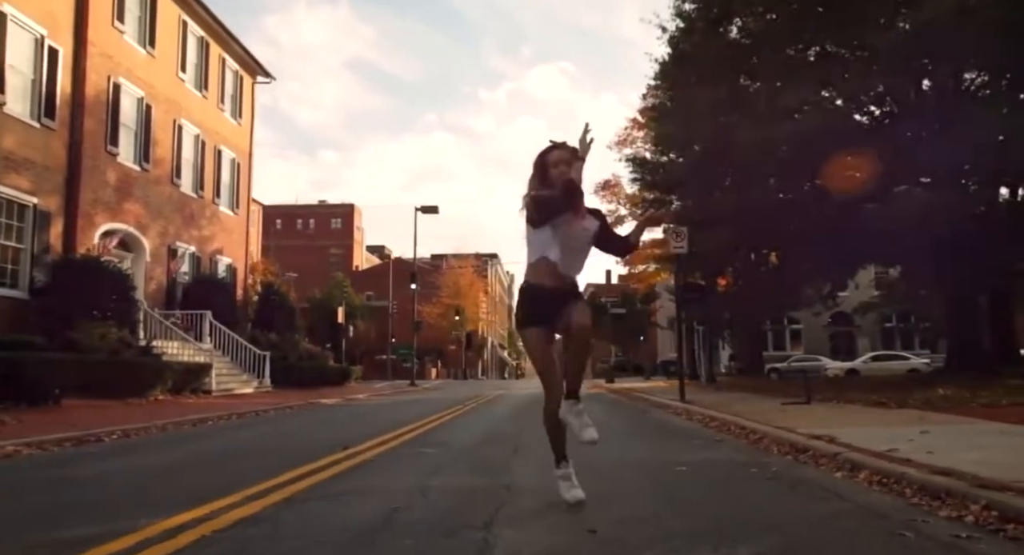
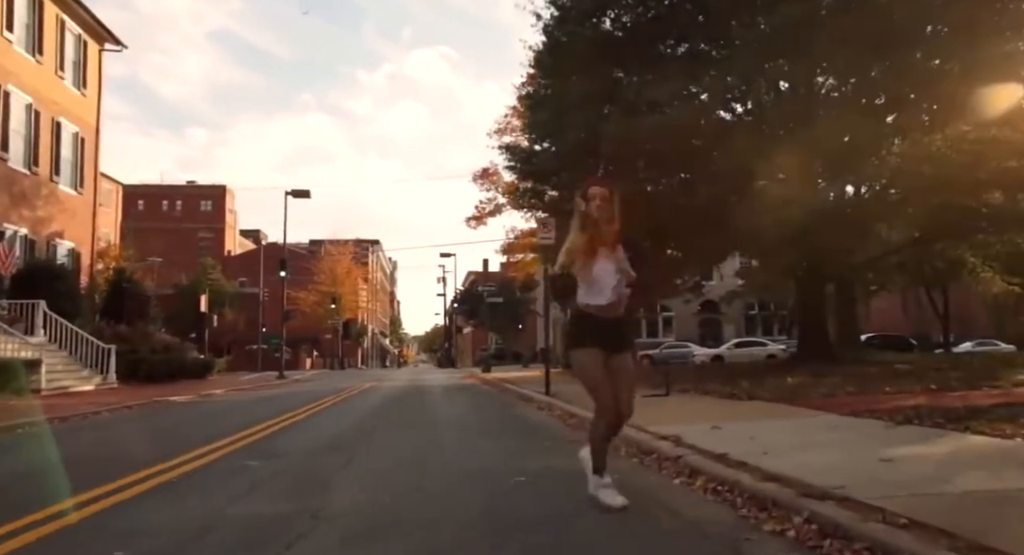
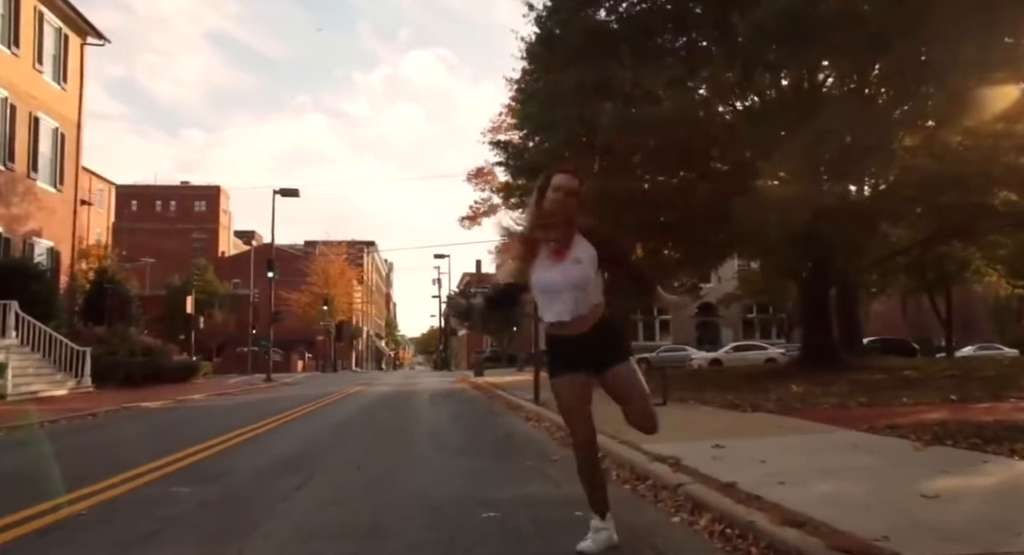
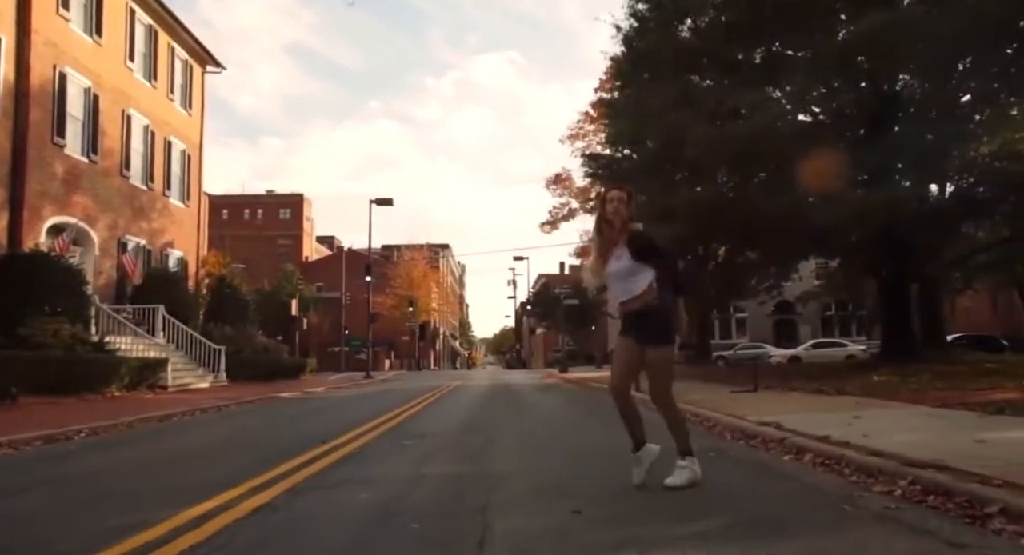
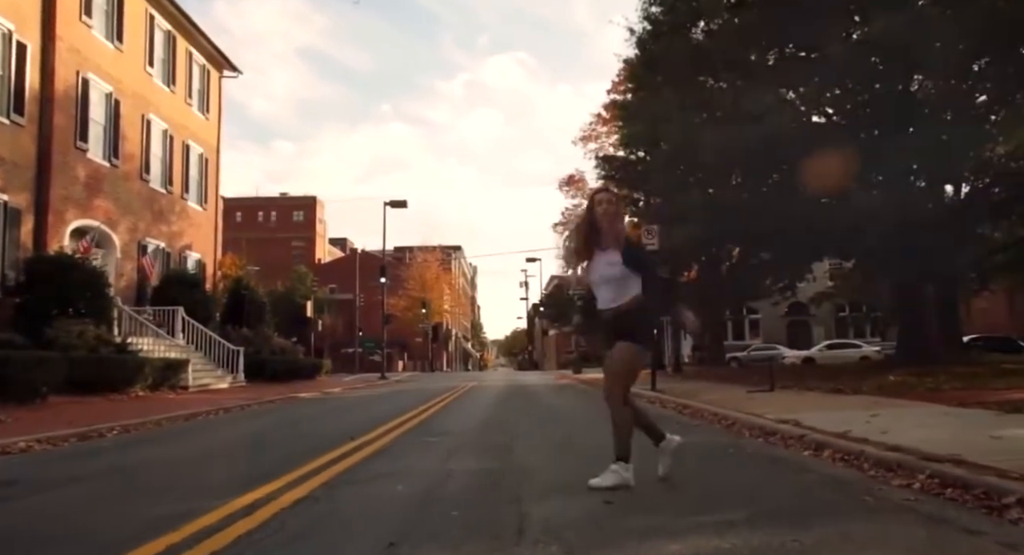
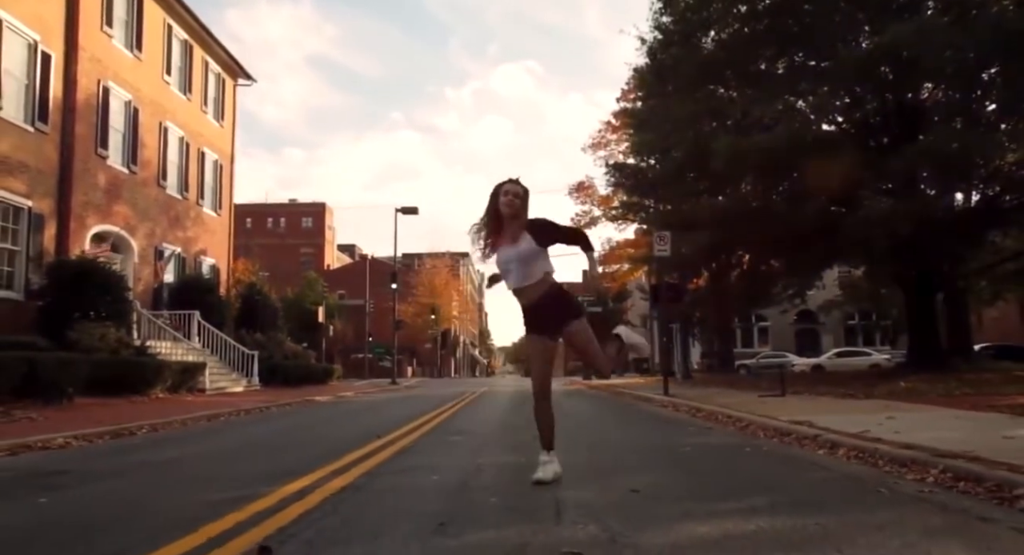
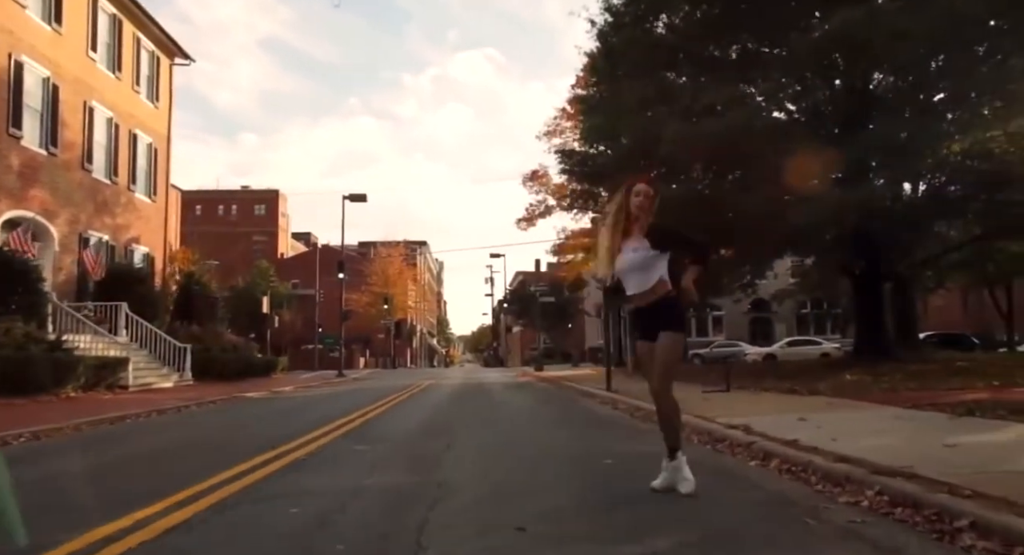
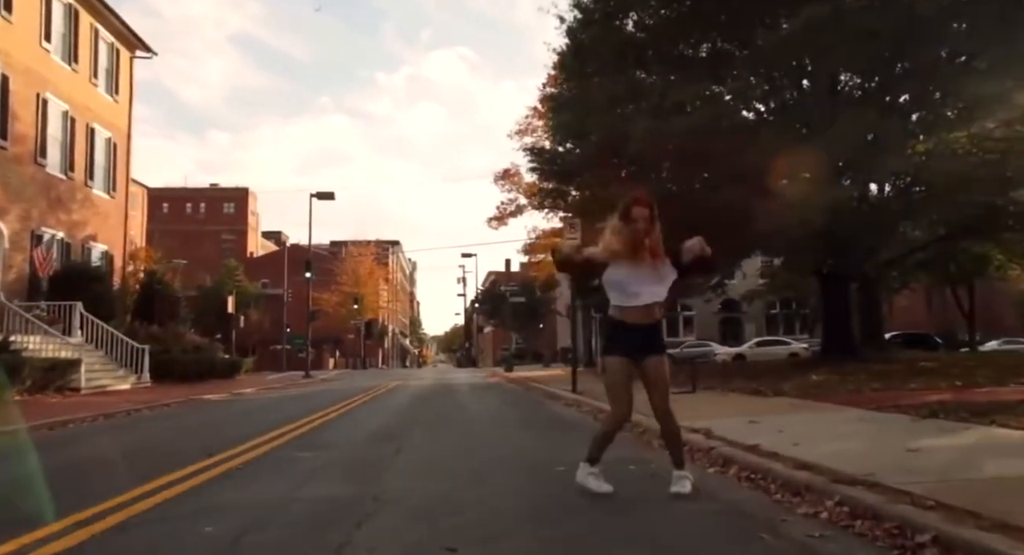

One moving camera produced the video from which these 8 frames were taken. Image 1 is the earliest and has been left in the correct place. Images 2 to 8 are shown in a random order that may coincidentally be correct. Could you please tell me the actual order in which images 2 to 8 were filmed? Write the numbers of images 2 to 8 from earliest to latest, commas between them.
6, 5, 4, 7, 8, 2, 3
